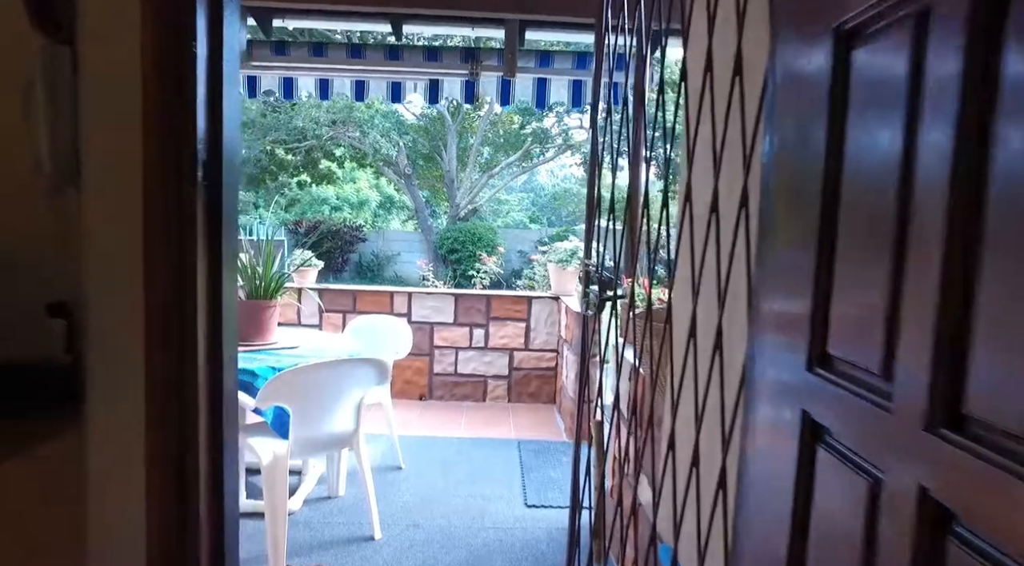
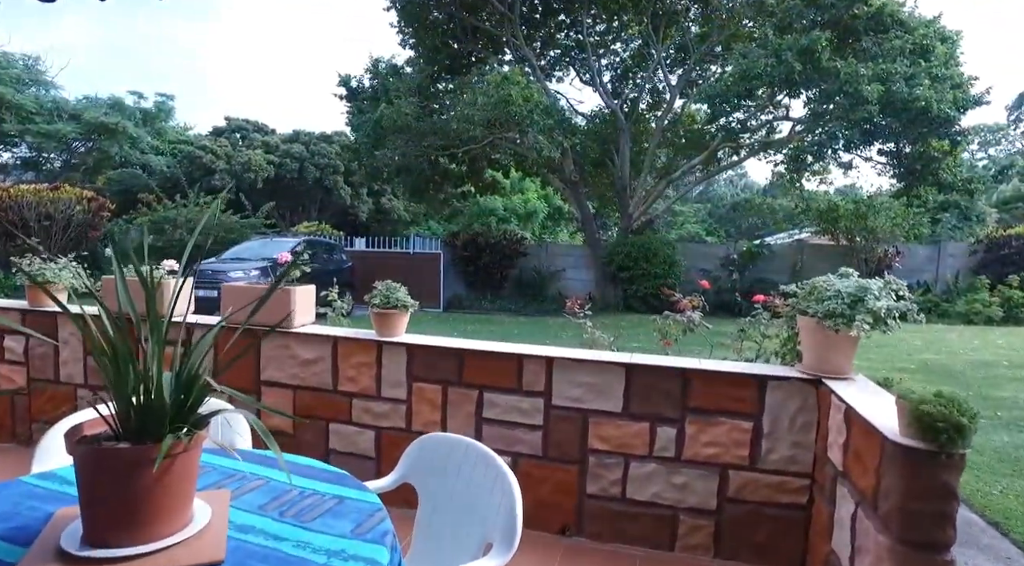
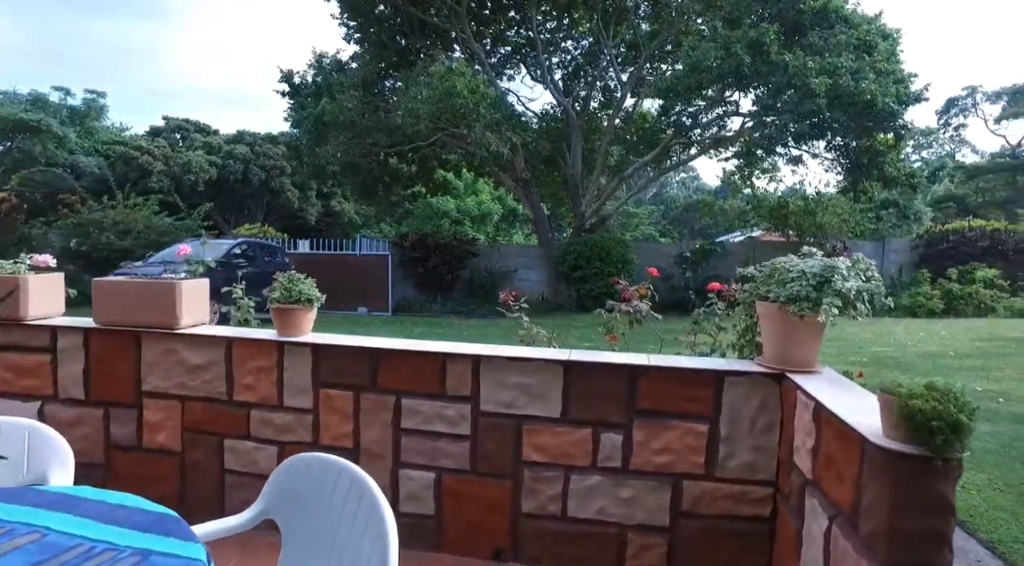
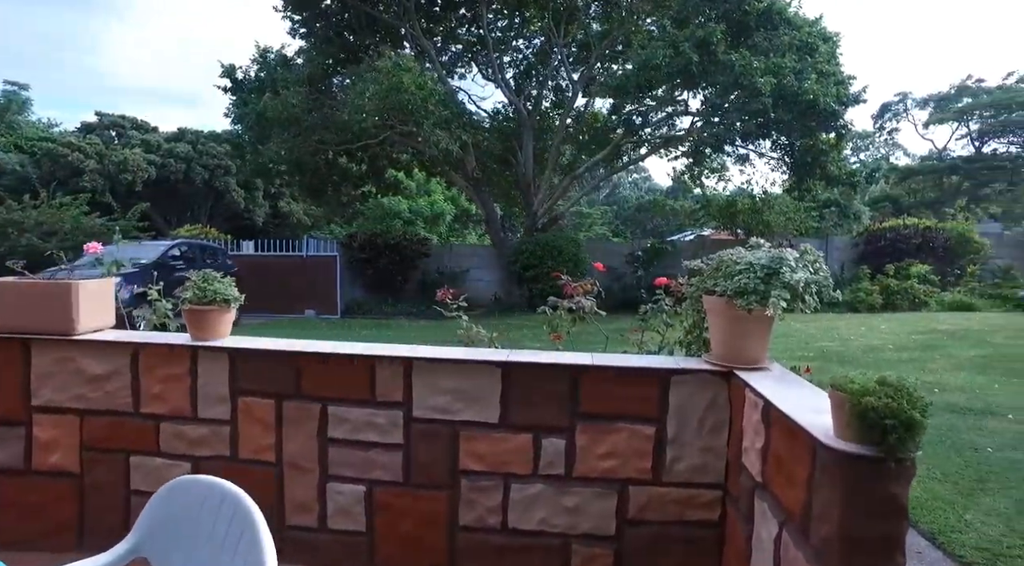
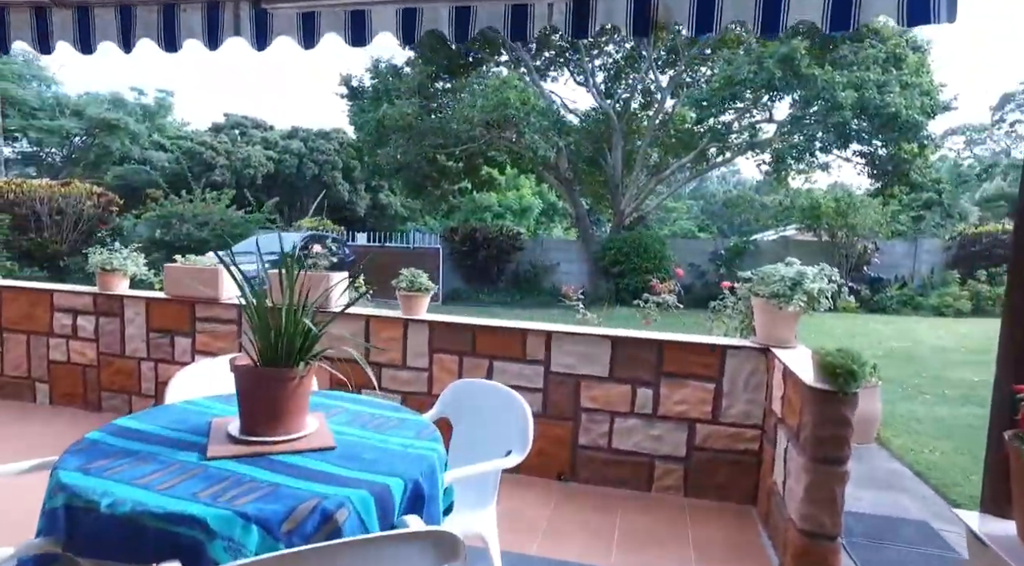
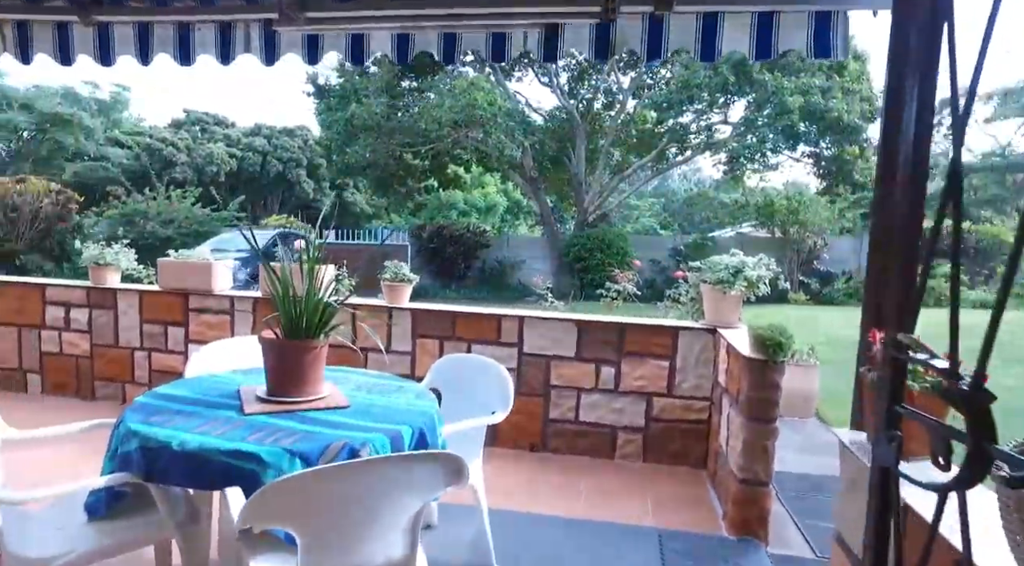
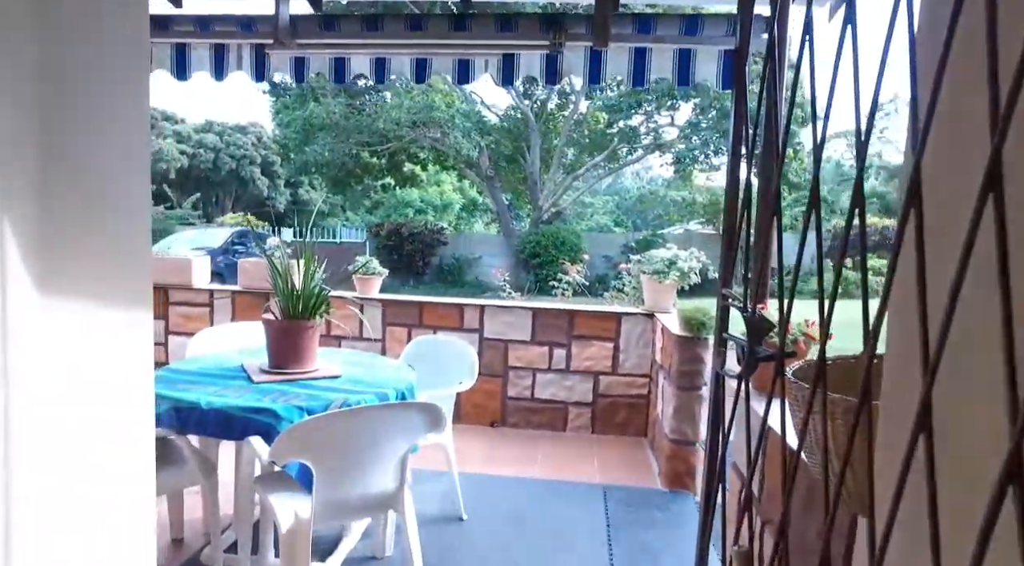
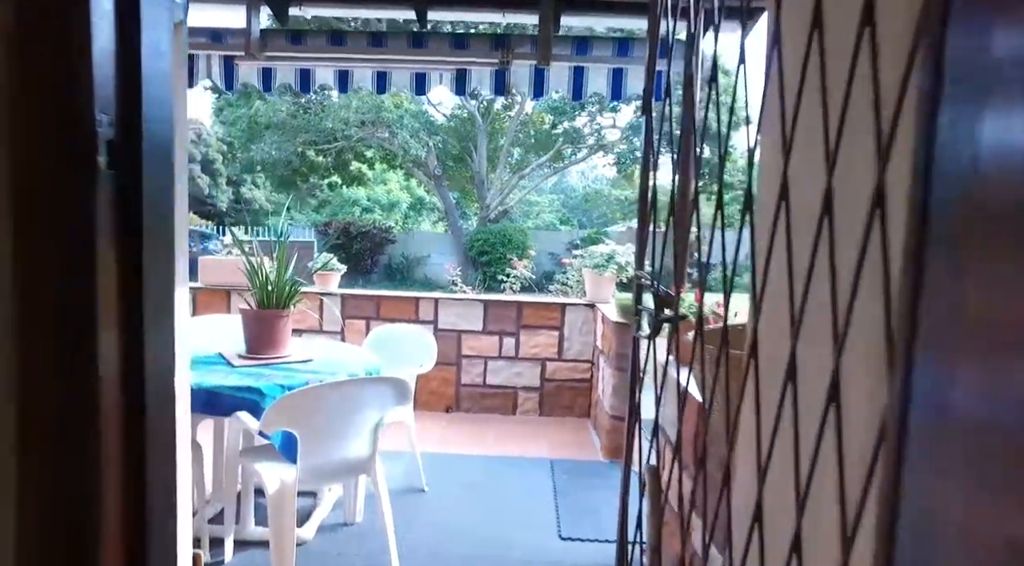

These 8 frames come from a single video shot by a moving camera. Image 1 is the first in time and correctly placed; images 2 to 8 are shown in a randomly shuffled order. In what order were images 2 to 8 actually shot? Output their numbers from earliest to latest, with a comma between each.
8, 7, 6, 5, 2, 3, 4
